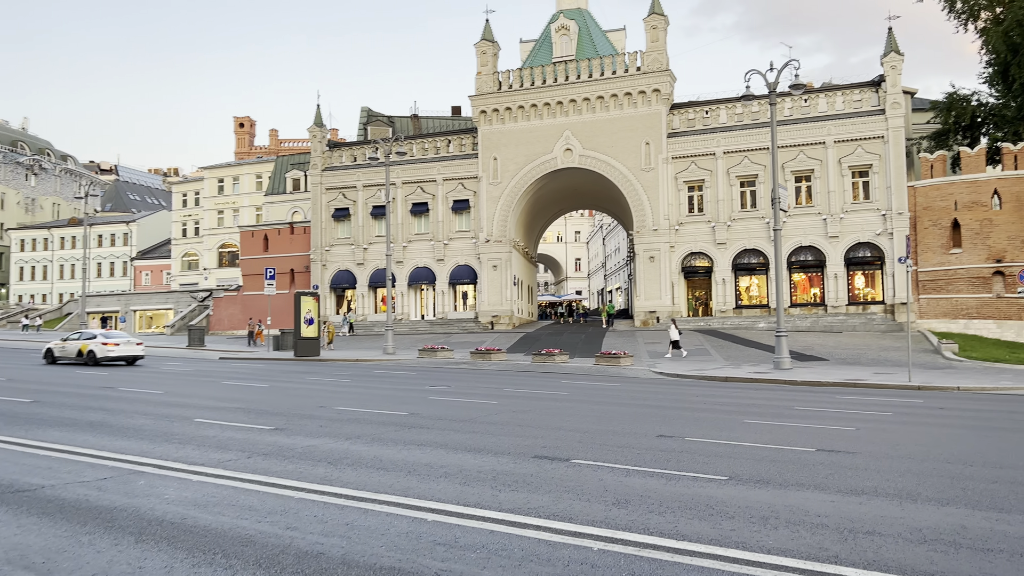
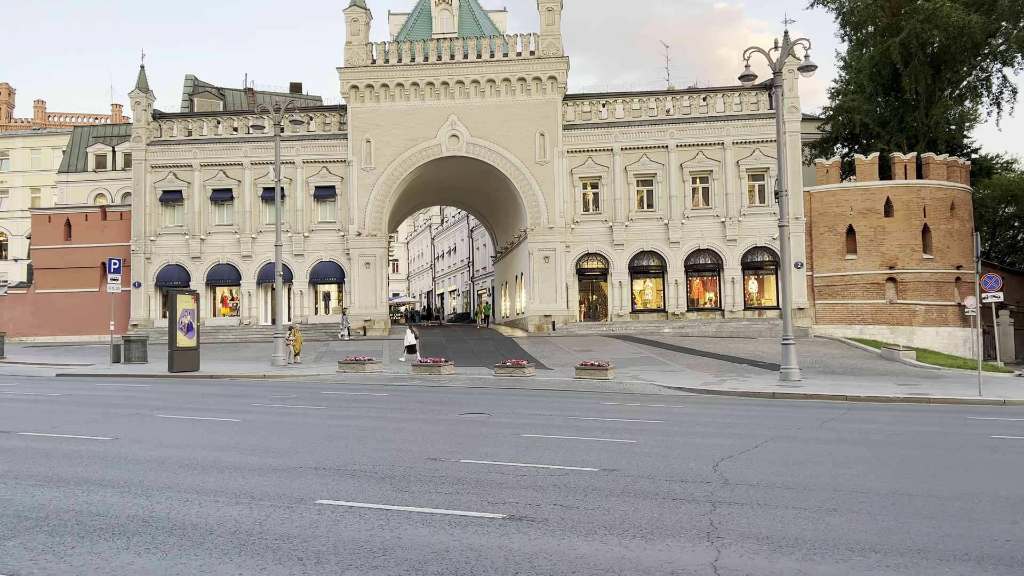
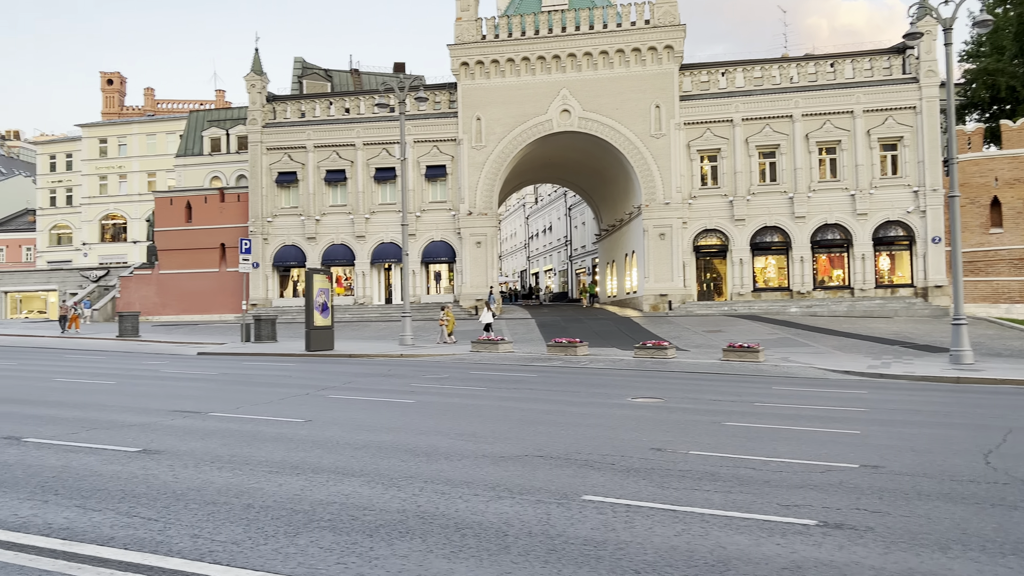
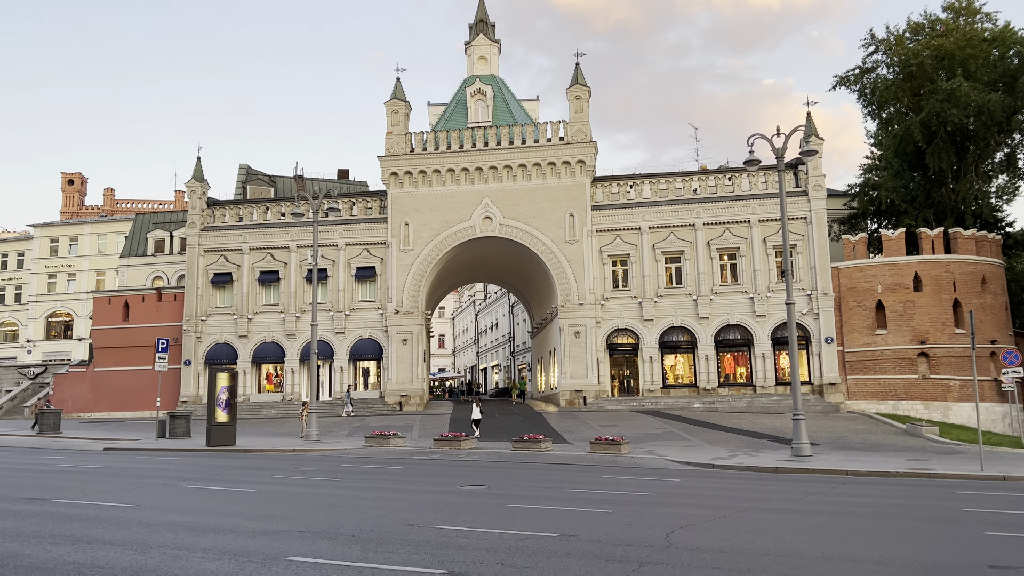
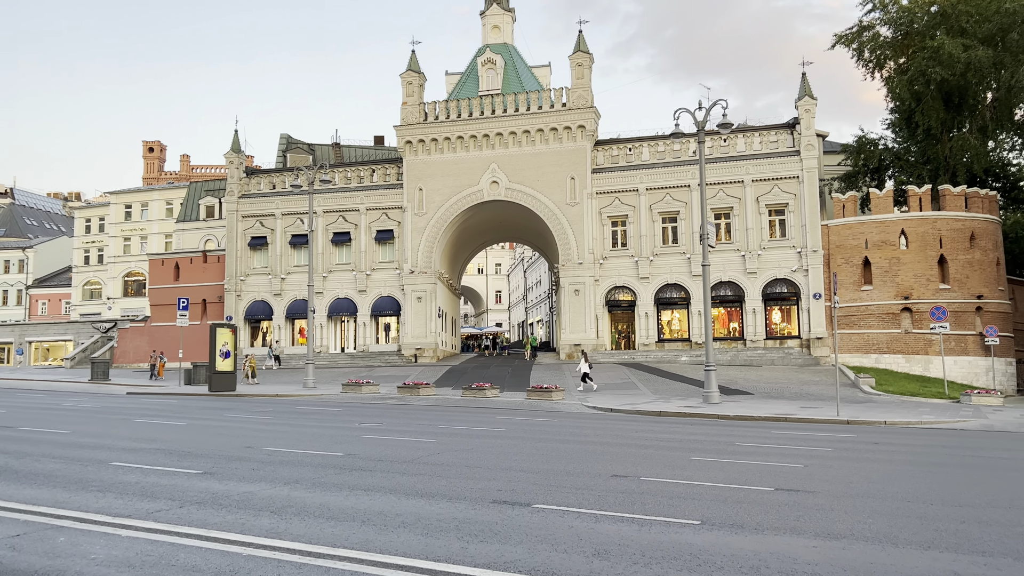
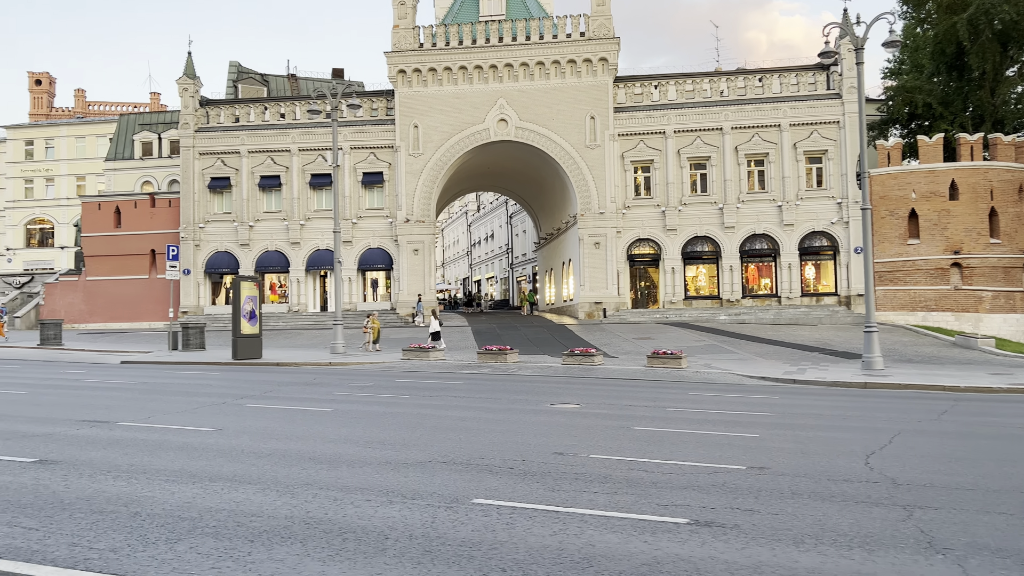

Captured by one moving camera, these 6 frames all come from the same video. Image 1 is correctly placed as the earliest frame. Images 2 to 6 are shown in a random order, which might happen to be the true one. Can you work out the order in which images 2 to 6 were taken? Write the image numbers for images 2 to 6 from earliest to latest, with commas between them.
5, 4, 2, 6, 3
